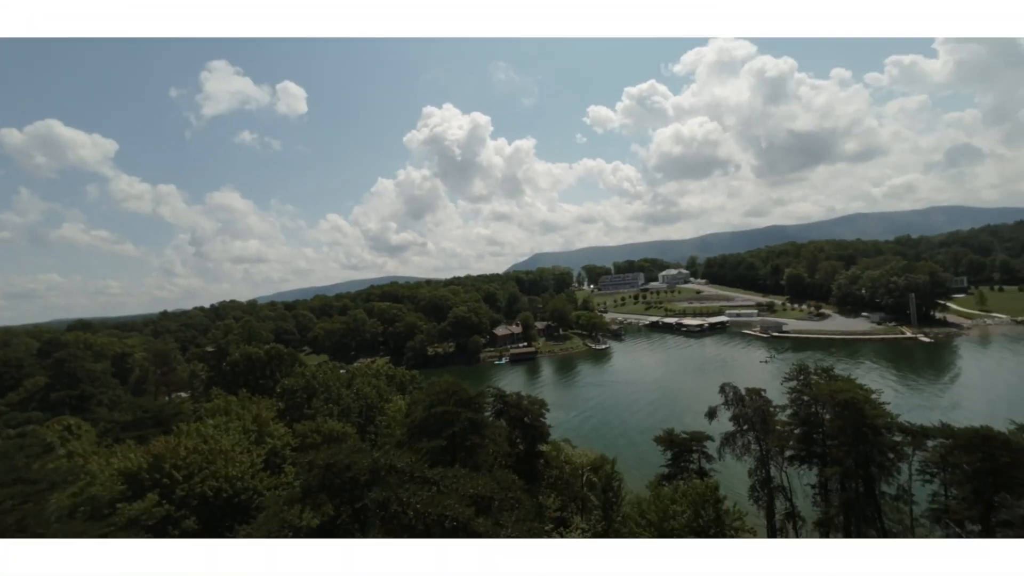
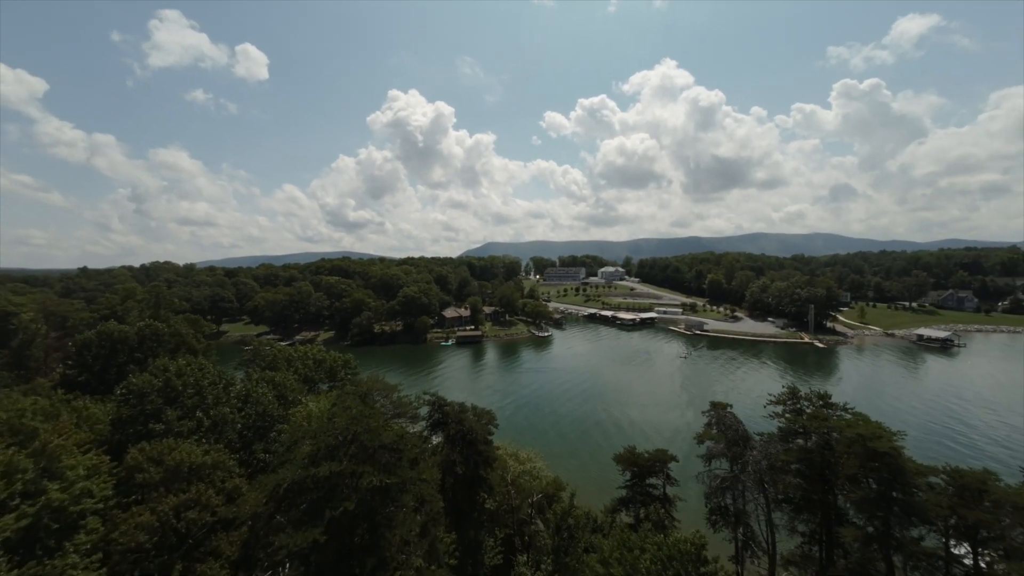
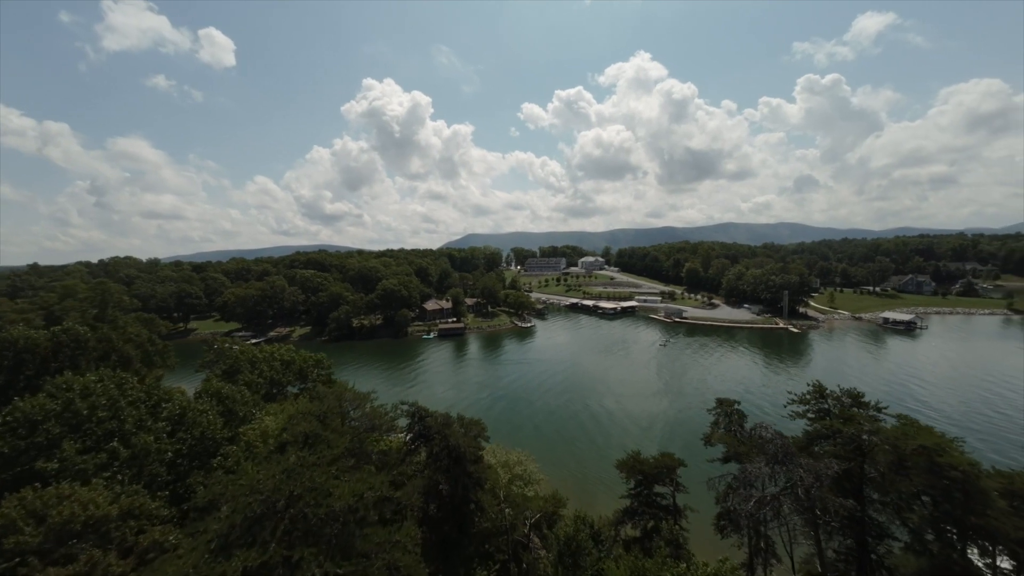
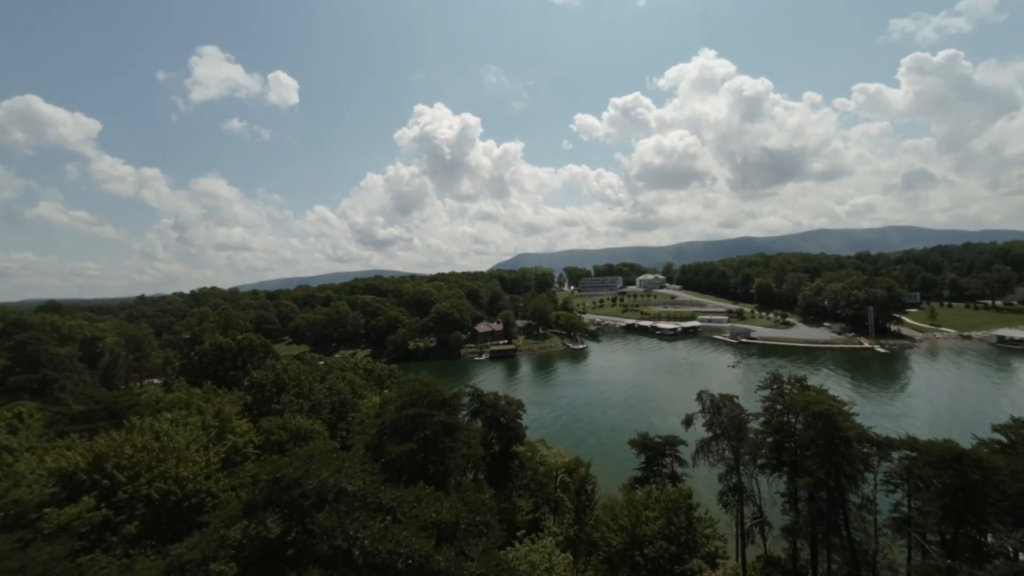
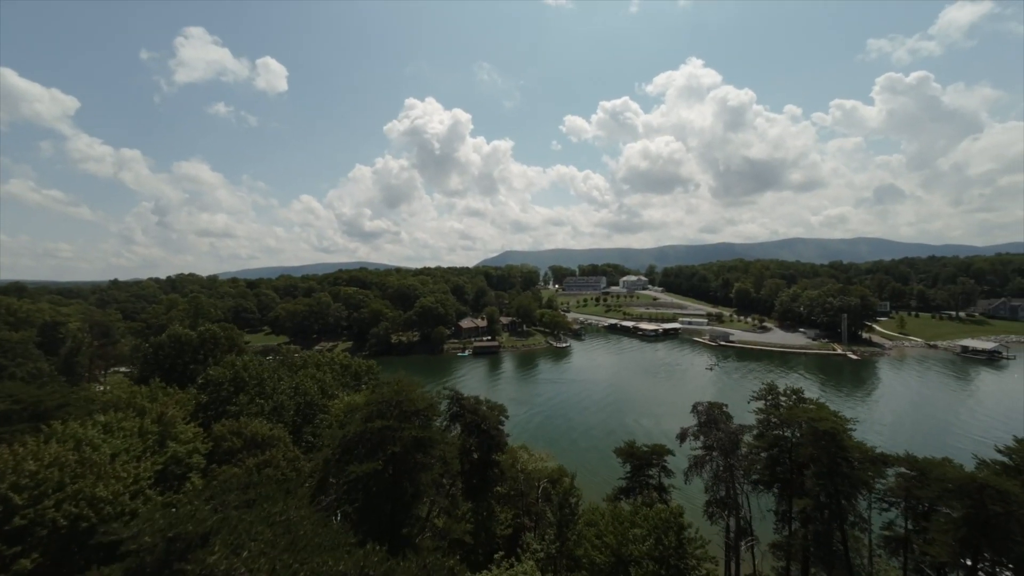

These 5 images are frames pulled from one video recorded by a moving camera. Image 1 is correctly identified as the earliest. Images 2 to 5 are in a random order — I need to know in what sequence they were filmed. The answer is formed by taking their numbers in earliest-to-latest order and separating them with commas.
4, 5, 2, 3
